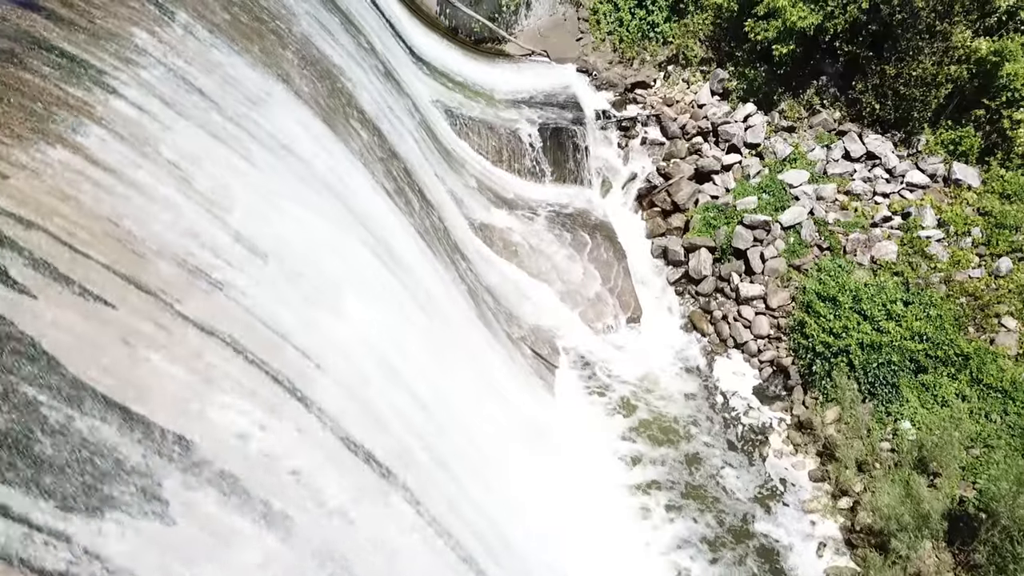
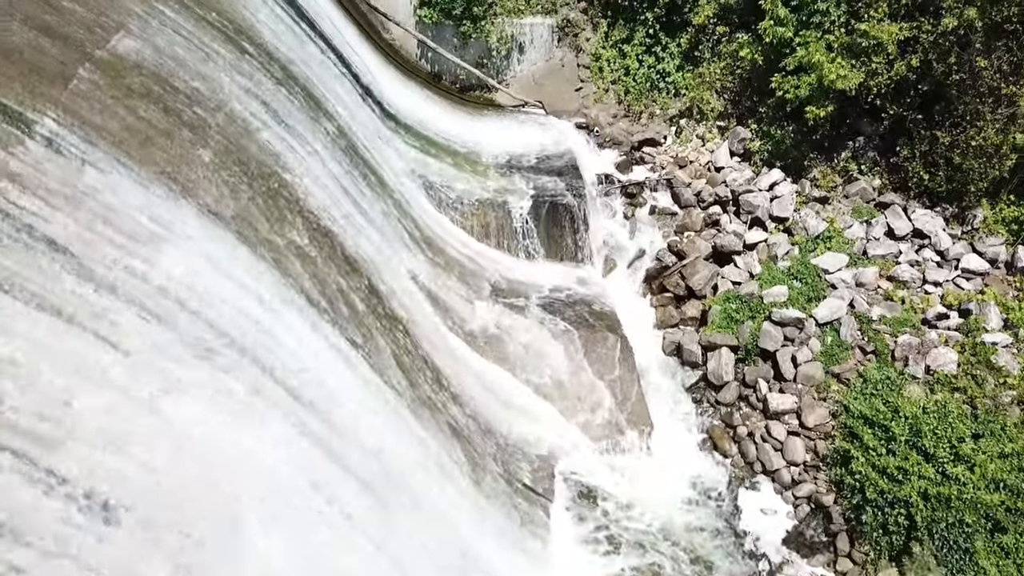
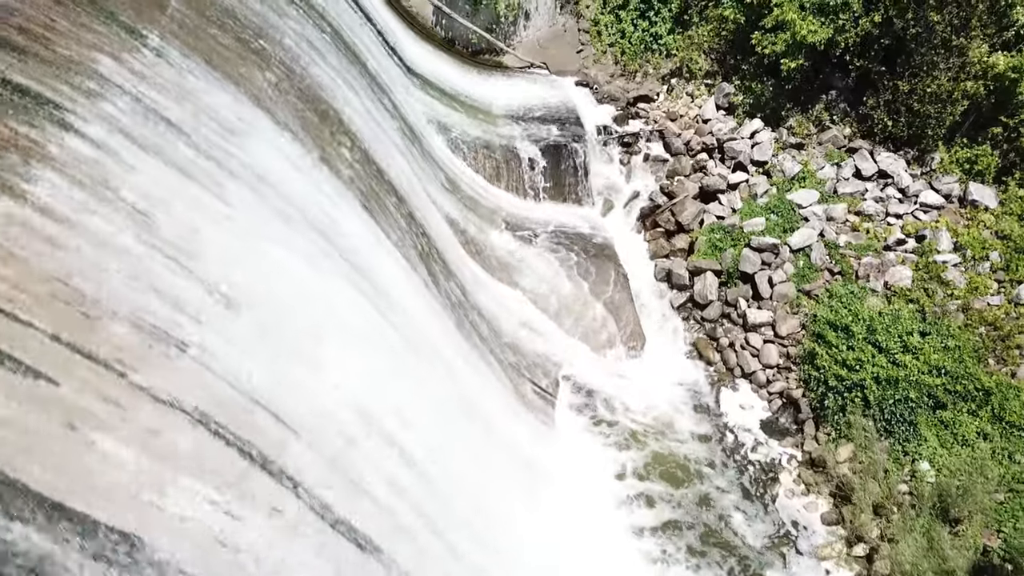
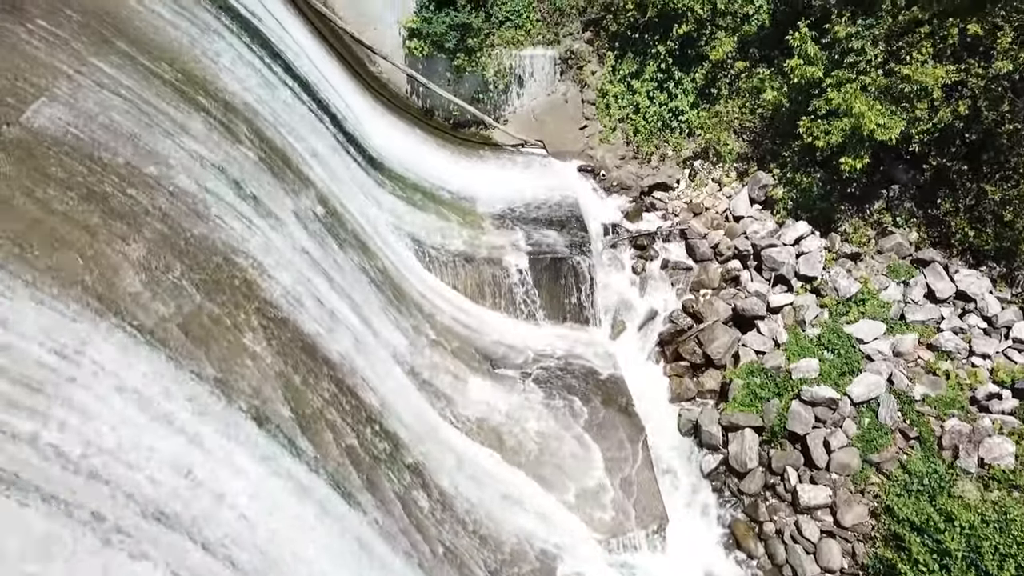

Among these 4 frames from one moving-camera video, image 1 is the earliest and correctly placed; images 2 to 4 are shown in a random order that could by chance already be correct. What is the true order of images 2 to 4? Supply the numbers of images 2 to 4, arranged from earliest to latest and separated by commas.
3, 2, 4
